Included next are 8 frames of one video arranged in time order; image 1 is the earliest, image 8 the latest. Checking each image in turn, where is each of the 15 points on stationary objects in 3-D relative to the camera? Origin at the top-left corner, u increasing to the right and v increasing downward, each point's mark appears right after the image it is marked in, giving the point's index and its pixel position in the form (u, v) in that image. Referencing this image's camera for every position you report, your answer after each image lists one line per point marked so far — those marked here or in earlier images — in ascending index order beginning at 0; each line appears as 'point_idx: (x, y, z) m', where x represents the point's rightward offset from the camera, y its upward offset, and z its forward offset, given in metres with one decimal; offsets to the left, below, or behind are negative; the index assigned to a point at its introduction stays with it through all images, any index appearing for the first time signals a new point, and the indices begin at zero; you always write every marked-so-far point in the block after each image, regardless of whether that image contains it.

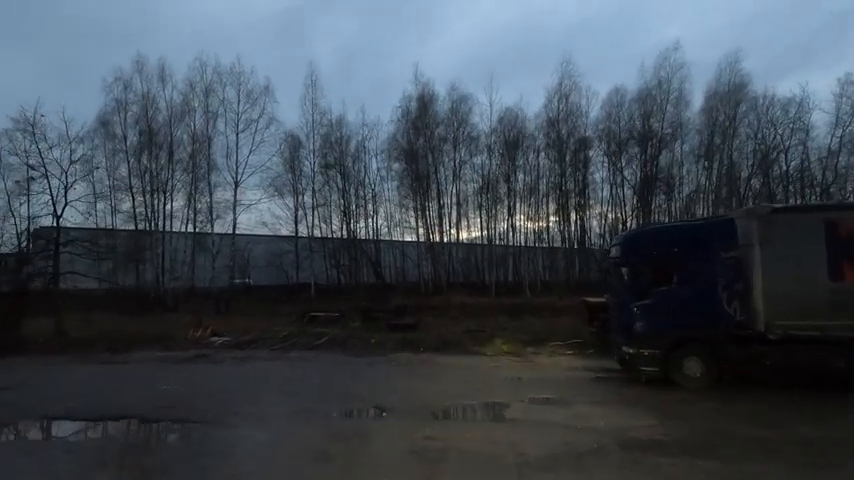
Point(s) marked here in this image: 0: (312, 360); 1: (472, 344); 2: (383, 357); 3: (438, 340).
0: (-4.0, -4.2, +15.6) m
1: (+1.8, -4.1, +17.6) m
2: (-1.6, -4.1, +15.8) m
3: (+0.5, -4.1, +18.5) m
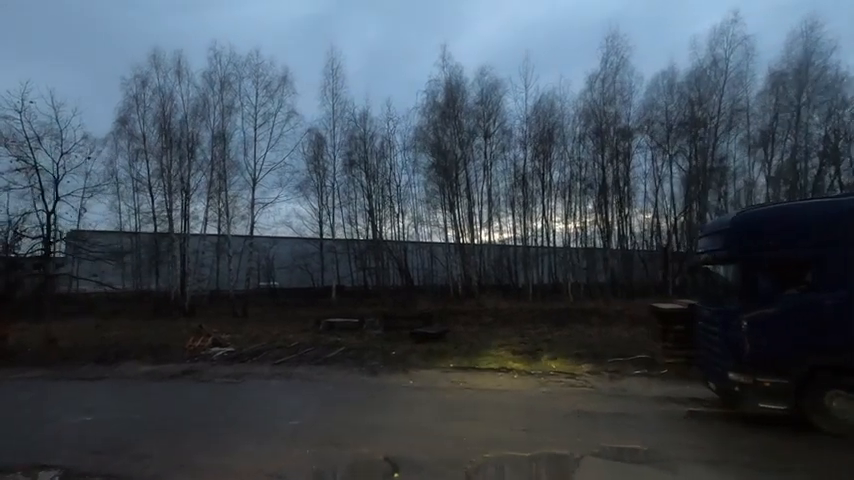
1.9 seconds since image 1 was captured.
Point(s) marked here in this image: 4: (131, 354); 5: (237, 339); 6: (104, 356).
0: (-3.2, -4.0, +12.9) m
1: (+2.8, -3.9, +14.6) m
2: (-0.7, -3.9, +13.0) m
3: (+1.5, -3.9, +15.5) m
4: (-11.1, -4.3, +16.8) m
5: (-8.3, -4.3, +19.6) m
6: (-11.8, -4.3, +16.3) m
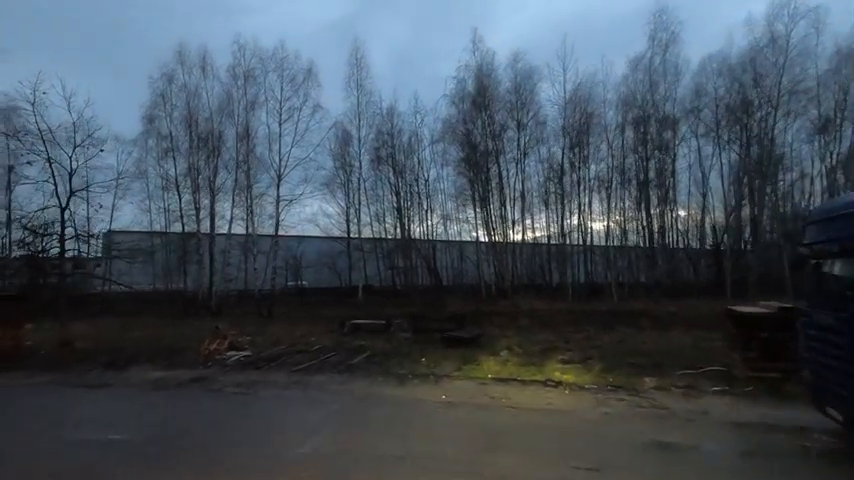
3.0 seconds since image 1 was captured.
0: (-2.3, -3.8, +11.4) m
1: (+3.8, -3.6, +12.7) m
2: (+0.2, -3.7, +11.3) m
3: (+2.6, -3.7, +13.7) m
4: (-10.0, -4.1, +15.7) m
5: (-7.0, -4.1, +18.4) m
6: (-10.7, -4.1, +15.4) m
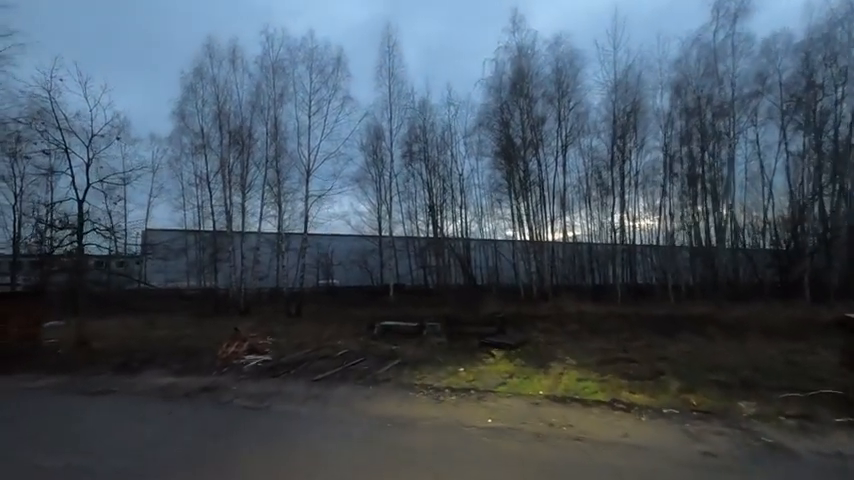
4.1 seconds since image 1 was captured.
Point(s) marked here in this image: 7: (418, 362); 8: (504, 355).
0: (-1.4, -3.6, +9.7) m
1: (+4.7, -3.5, +10.6) m
2: (+1.1, -3.5, +9.5) m
3: (+3.6, -3.5, +11.7) m
4: (-8.8, -3.9, +14.6) m
5: (-5.6, -3.9, +17.0) m
6: (-9.5, -3.9, +14.3) m
7: (-0.3, -3.7, +13.7) m
8: (+2.5, -3.7, +14.5) m
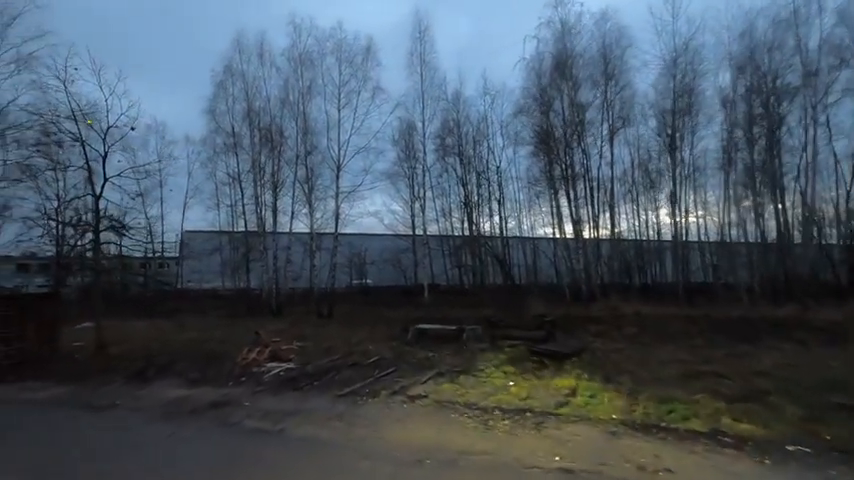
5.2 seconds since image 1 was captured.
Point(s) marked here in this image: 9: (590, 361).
0: (-0.6, -3.4, +7.9) m
1: (+5.6, -3.2, +8.3) m
2: (+1.9, -3.3, +7.5) m
3: (+4.5, -3.3, +9.5) m
4: (-7.6, -3.8, +13.4) m
5: (-4.2, -3.7, +15.6) m
6: (-8.4, -3.8, +13.1) m
7: (+0.8, -3.5, +11.8) m
8: (+3.7, -3.5, +12.4) m
9: (+4.6, -3.4, +12.6) m
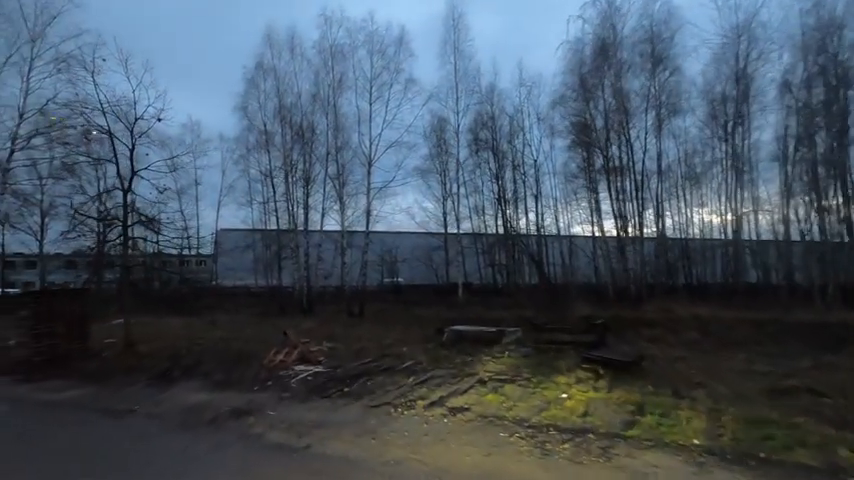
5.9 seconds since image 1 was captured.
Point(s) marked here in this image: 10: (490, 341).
0: (+0.1, -3.3, +6.8) m
1: (+6.3, -3.0, +6.8) m
2: (+2.5, -3.2, +6.3) m
3: (+5.4, -3.1, +8.1) m
4: (-6.5, -3.6, +12.7) m
5: (-3.0, -3.6, +14.7) m
6: (-7.3, -3.7, +12.5) m
7: (+1.8, -3.4, +10.6) m
8: (+4.7, -3.3, +11.0) m
9: (+5.6, -3.3, +11.2) m
10: (+2.1, -3.4, +14.8) m
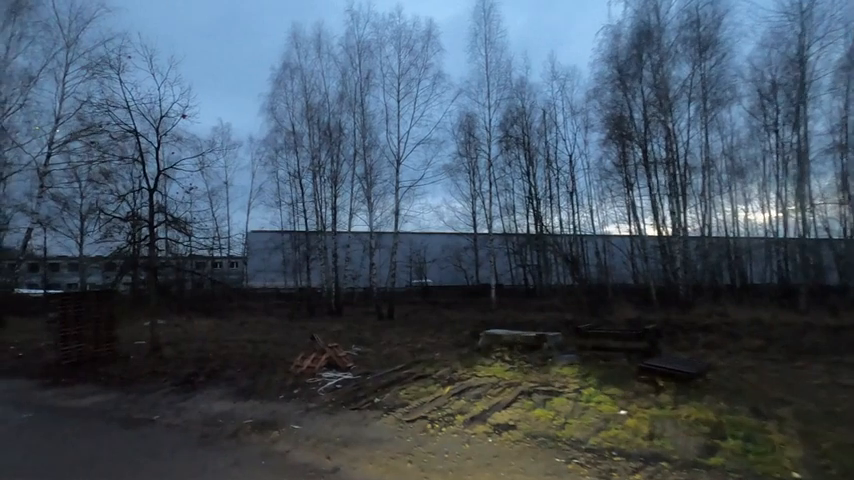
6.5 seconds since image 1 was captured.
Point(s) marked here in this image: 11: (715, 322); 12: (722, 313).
0: (+0.7, -3.2, +5.9) m
1: (+6.9, -2.9, +5.5) m
2: (+3.1, -3.1, +5.2) m
3: (+6.0, -3.0, +6.8) m
4: (-5.5, -3.6, +12.1) m
5: (-1.9, -3.6, +13.9) m
6: (-6.3, -3.7, +12.0) m
7: (+2.6, -3.3, +9.6) m
8: (+5.5, -3.2, +9.8) m
9: (+6.5, -3.2, +9.9) m
10: (+3.2, -3.3, +13.7) m
11: (+10.5, -3.0, +16.3) m
12: (+12.1, -3.0, +18.3) m
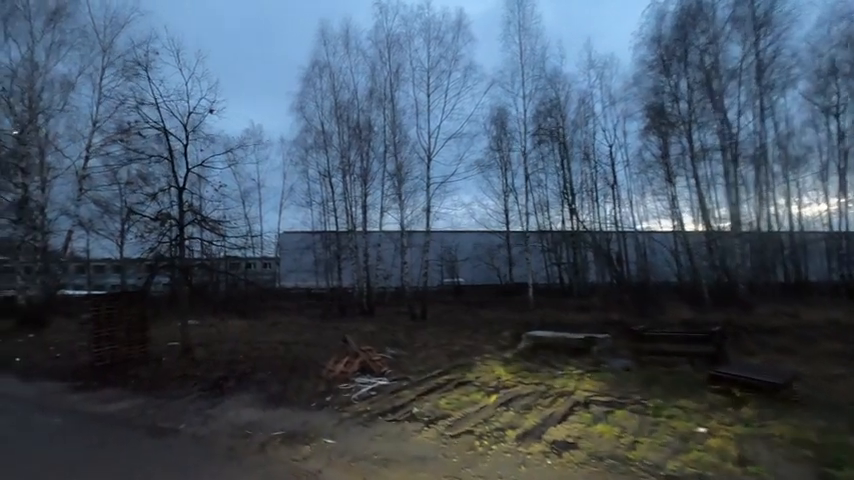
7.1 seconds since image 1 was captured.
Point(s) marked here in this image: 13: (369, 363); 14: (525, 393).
0: (+1.3, -3.1, +4.9) m
1: (+7.5, -2.7, +4.2) m
2: (+3.7, -2.9, +4.1) m
3: (+6.7, -2.8, +5.5) m
4: (-4.5, -3.6, +11.6) m
5: (-0.8, -3.4, +13.1) m
6: (-5.3, -3.6, +11.5) m
7: (+3.5, -3.1, +8.5) m
8: (+6.4, -3.0, +8.5) m
9: (+7.3, -3.0, +8.5) m
10: (+4.3, -3.1, +12.6) m
11: (+11.7, -2.7, +14.7) m
12: (+13.4, -2.7, +16.6) m
13: (-1.4, -3.1, +11.1) m
14: (+2.1, -3.2, +9.4) m
